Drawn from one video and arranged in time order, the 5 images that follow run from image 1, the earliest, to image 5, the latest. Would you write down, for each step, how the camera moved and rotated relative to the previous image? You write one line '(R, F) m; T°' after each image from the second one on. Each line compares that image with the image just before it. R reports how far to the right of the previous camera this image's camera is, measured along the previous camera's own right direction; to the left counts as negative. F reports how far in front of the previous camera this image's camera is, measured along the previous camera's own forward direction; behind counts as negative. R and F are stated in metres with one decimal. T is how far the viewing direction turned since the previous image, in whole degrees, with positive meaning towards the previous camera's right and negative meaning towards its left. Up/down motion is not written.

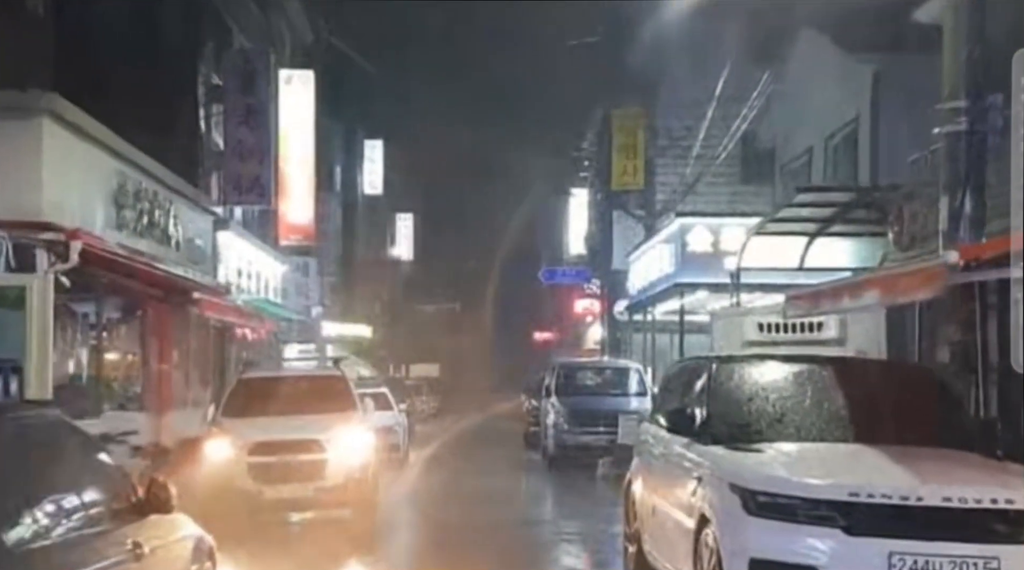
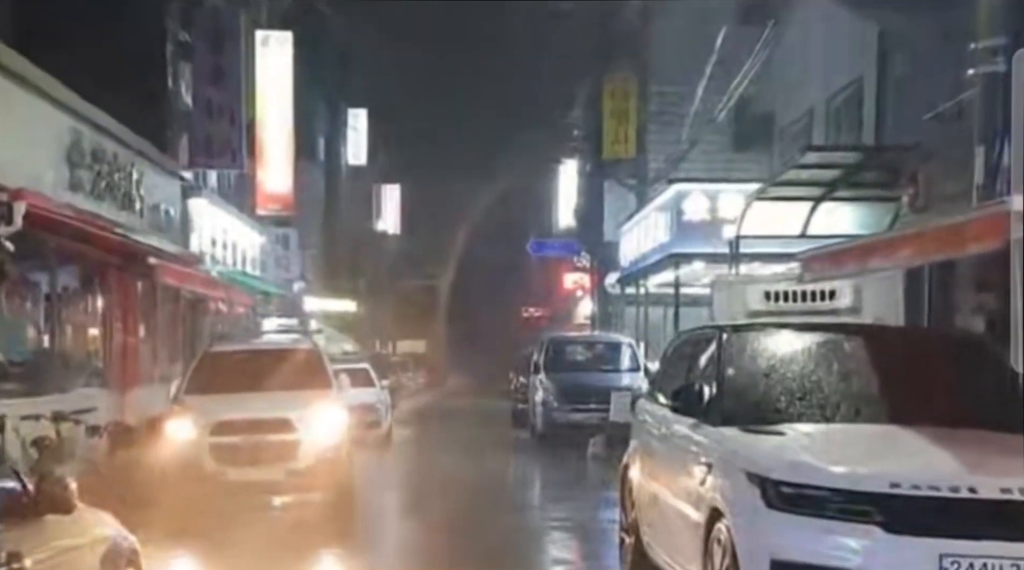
(0.0, +1.2) m; 0°
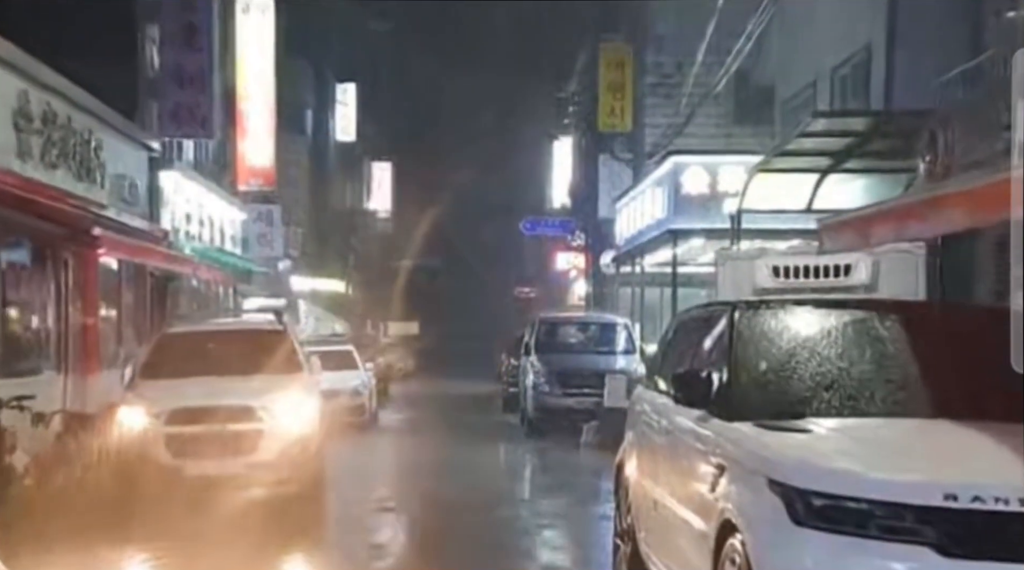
(+0.1, +1.2) m; 0°
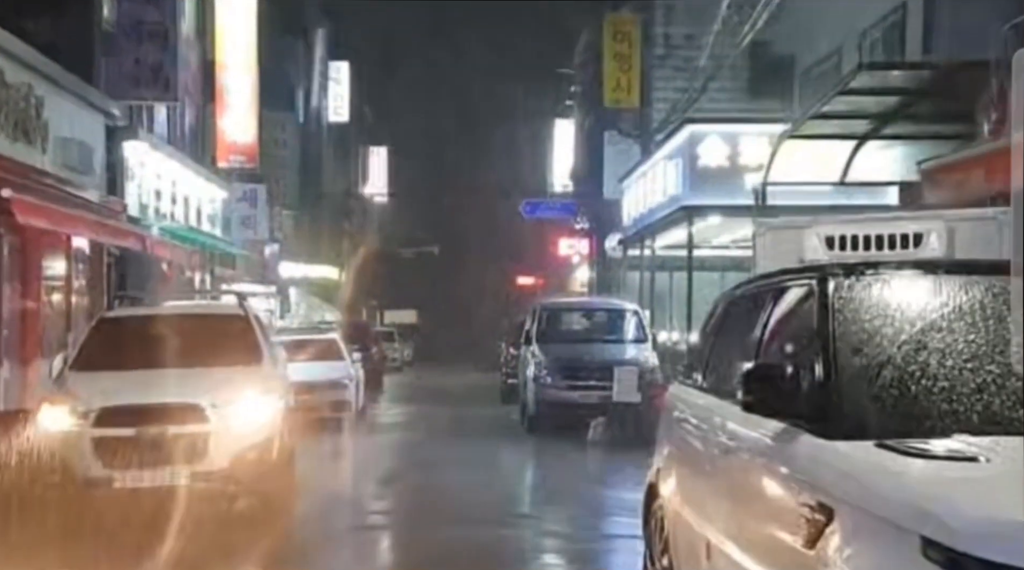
(0.0, +2.1) m; 0°
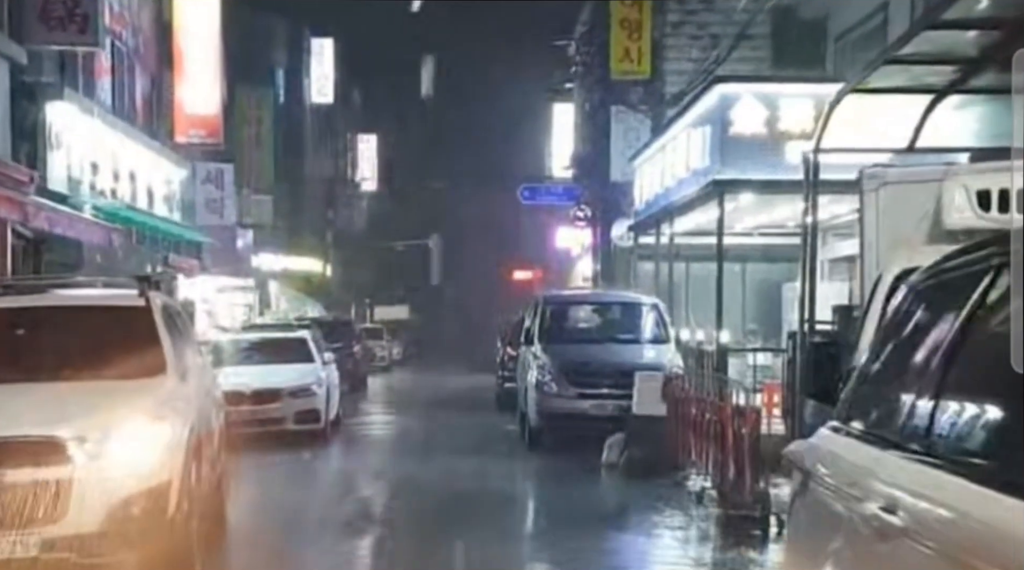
(0.0, +3.3) m; 0°
